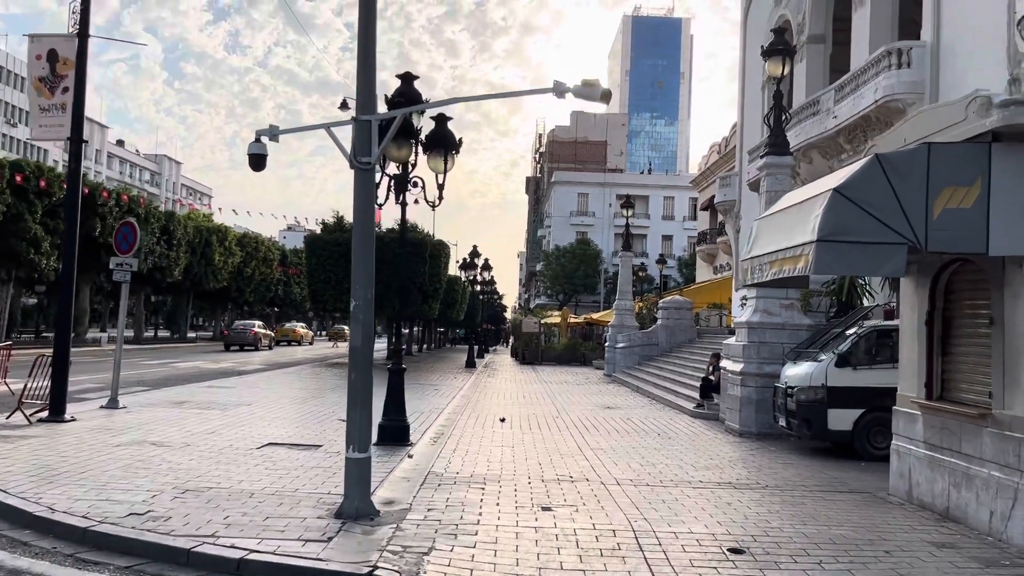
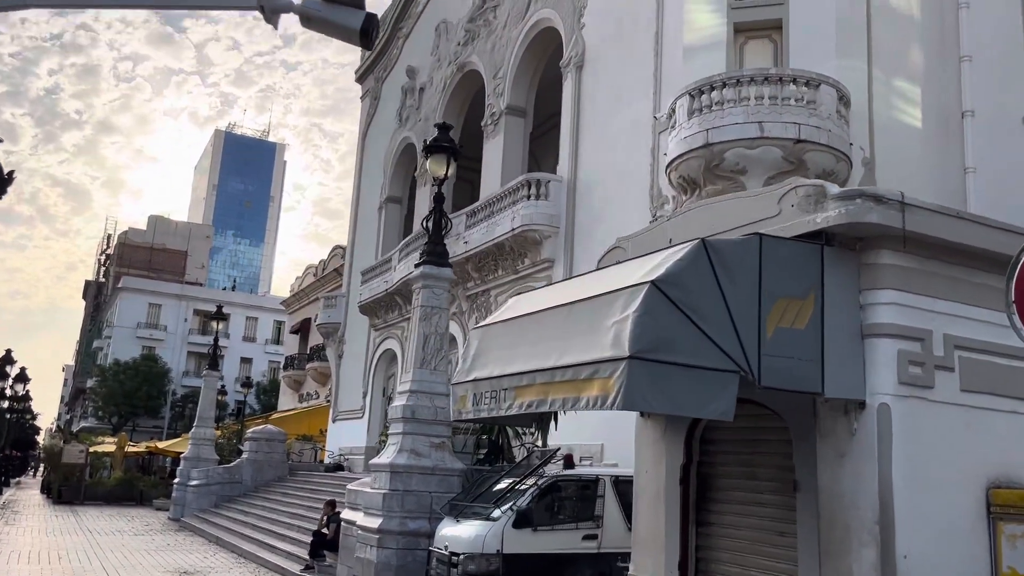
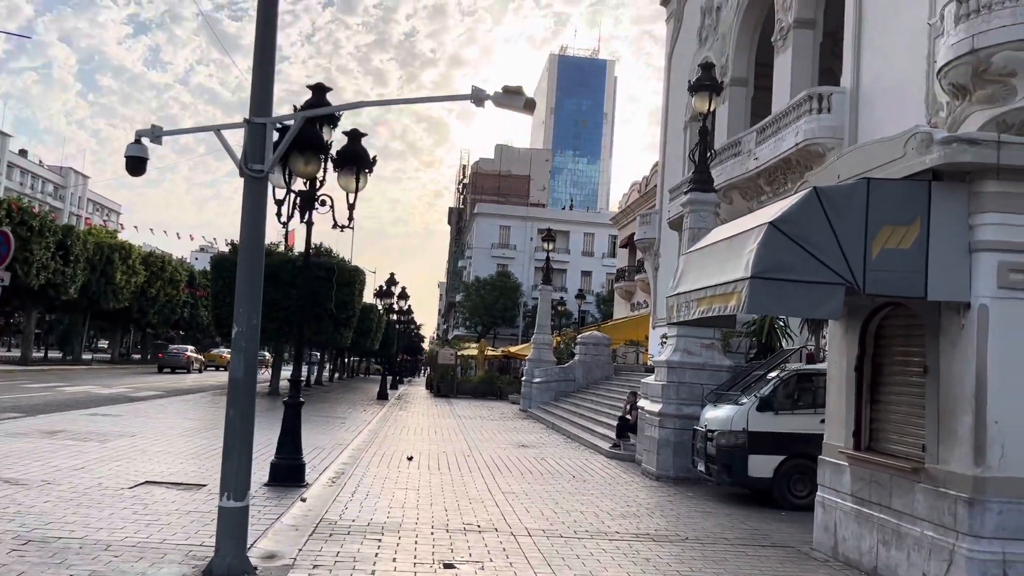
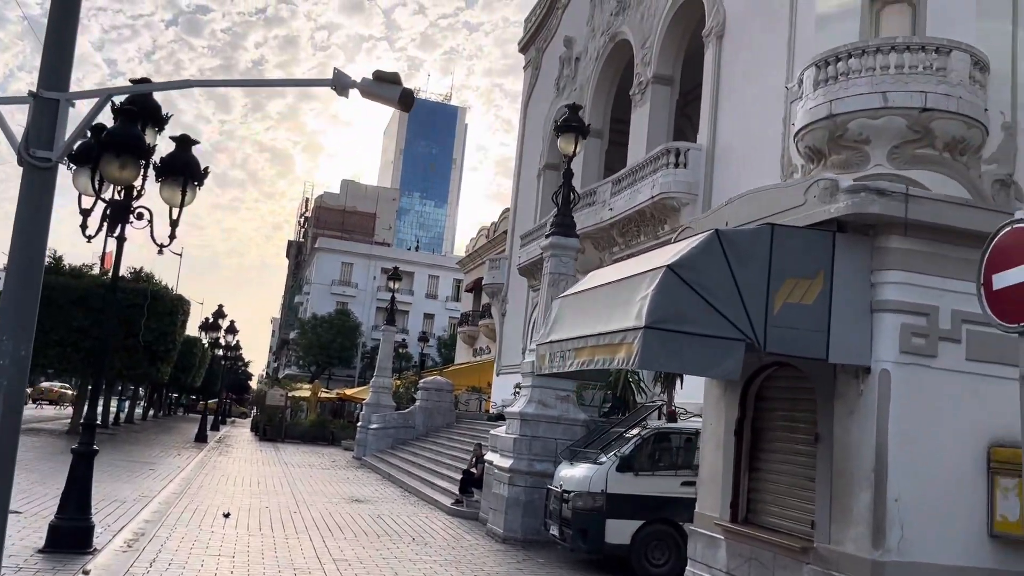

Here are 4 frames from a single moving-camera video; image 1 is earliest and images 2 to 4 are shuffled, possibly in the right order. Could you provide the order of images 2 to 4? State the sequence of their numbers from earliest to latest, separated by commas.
3, 4, 2
